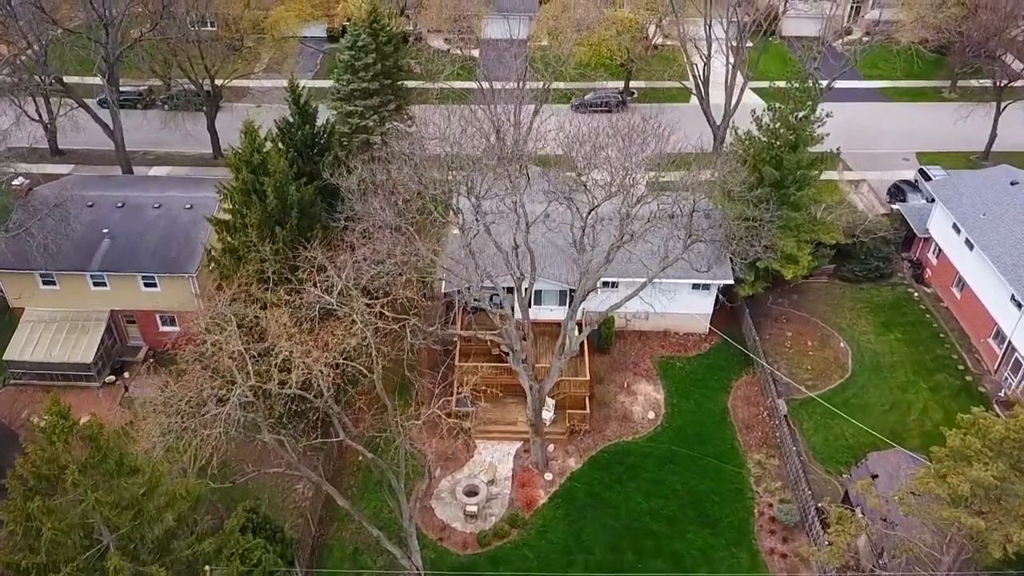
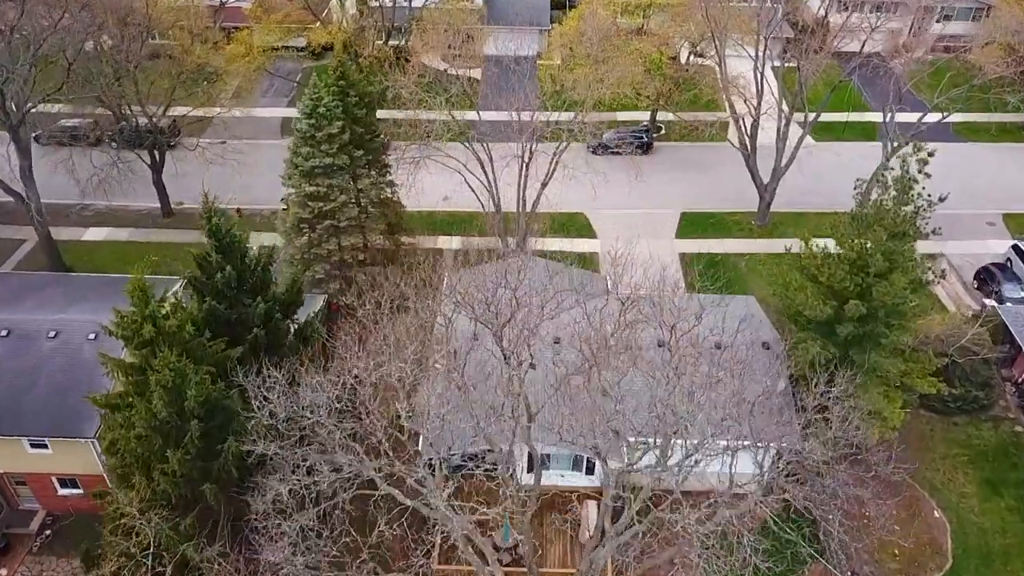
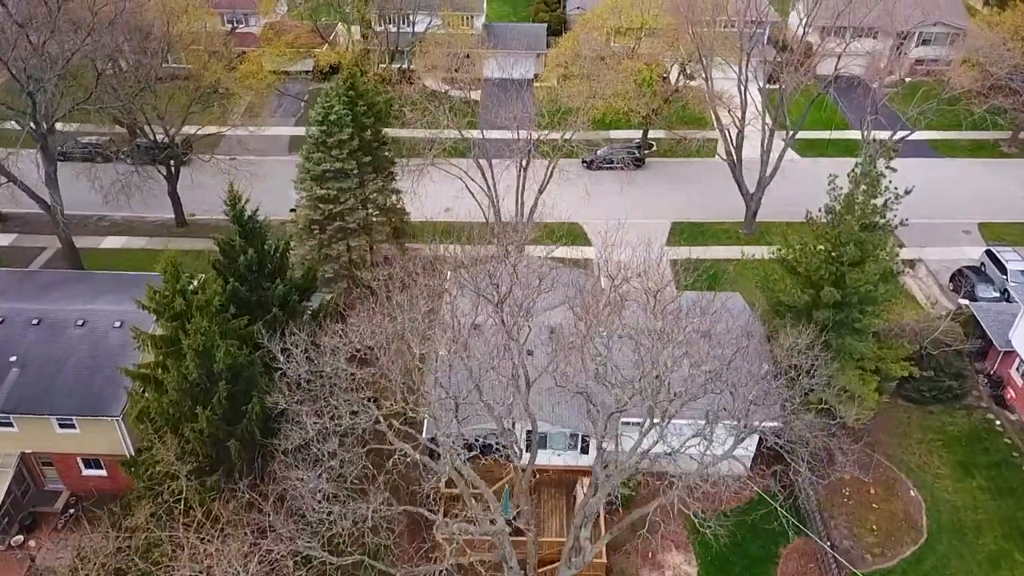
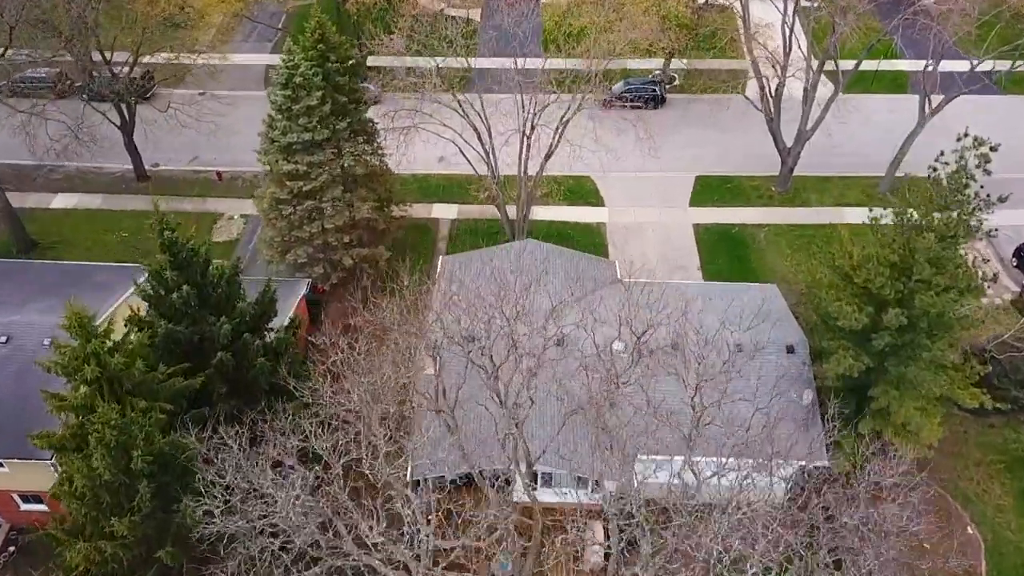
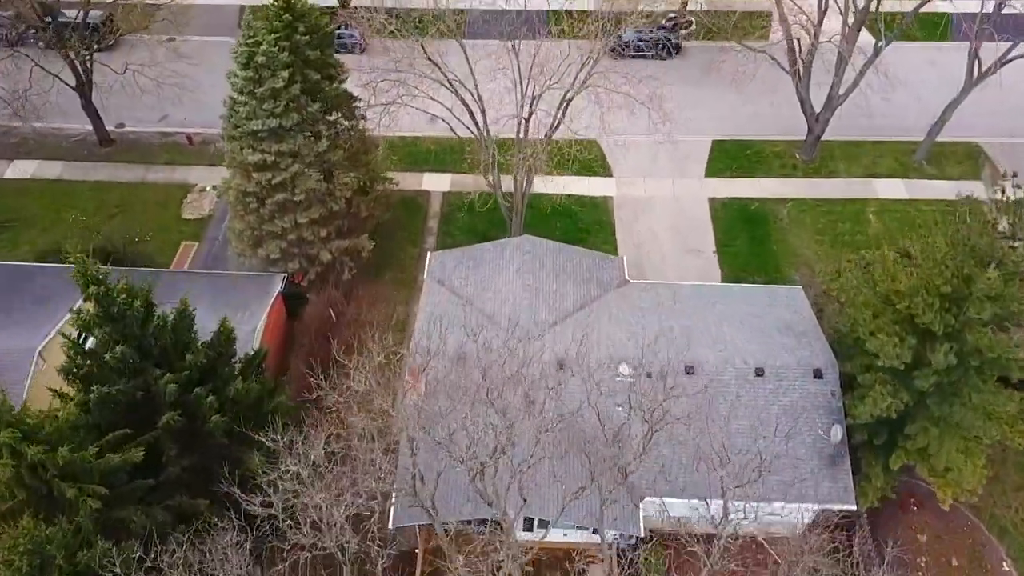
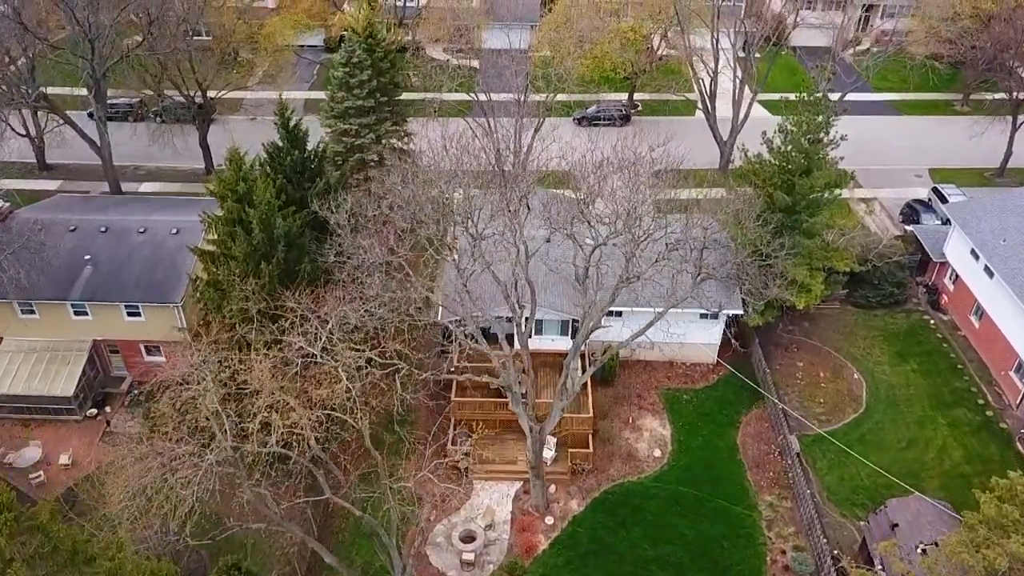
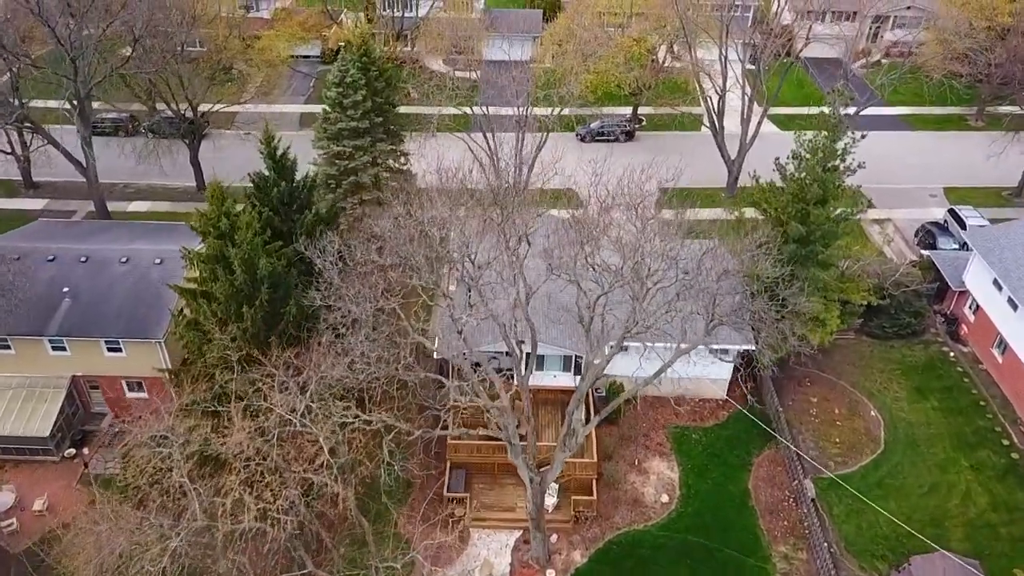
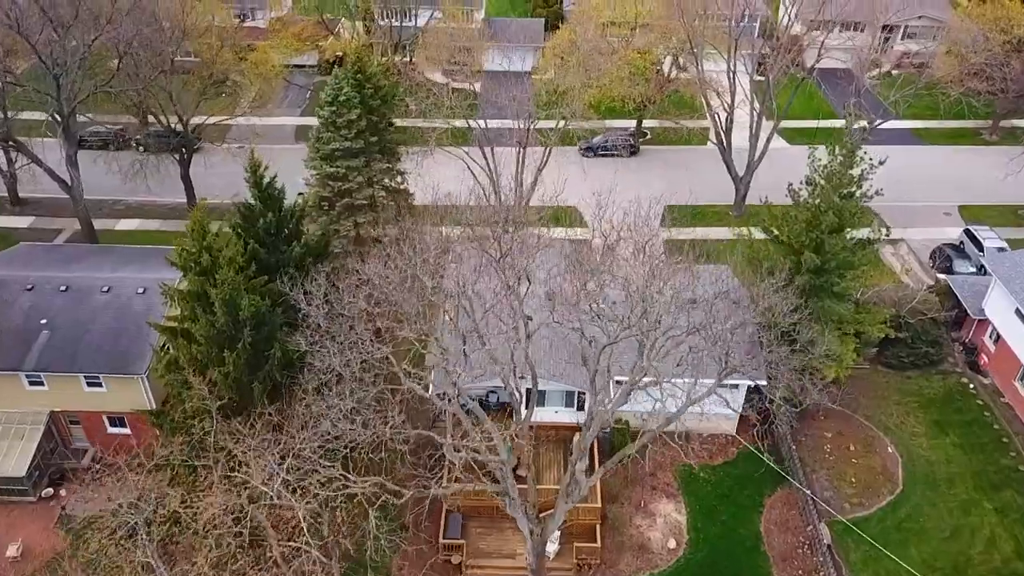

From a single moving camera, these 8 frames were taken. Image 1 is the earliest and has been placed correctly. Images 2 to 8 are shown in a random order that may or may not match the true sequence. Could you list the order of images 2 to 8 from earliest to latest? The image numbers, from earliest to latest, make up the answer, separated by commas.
6, 7, 8, 3, 2, 4, 5
